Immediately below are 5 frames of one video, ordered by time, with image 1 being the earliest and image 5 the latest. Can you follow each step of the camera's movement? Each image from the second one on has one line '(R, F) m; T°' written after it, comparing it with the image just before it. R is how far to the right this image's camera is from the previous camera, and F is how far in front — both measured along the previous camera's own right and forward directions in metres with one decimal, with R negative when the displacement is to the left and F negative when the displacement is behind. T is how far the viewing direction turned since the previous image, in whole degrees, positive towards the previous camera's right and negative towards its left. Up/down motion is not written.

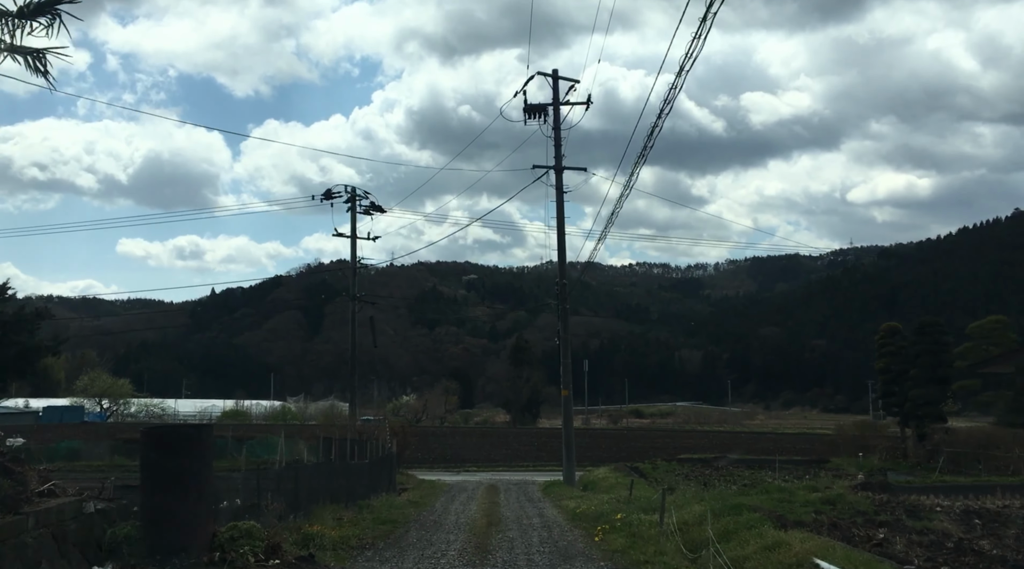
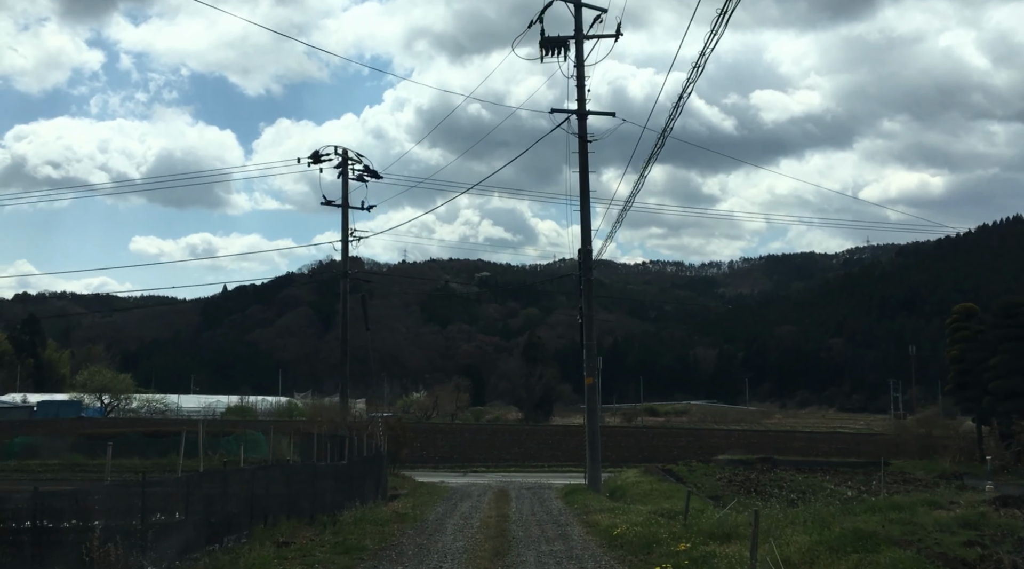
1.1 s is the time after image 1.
(0.0, +2.2) m; -1°
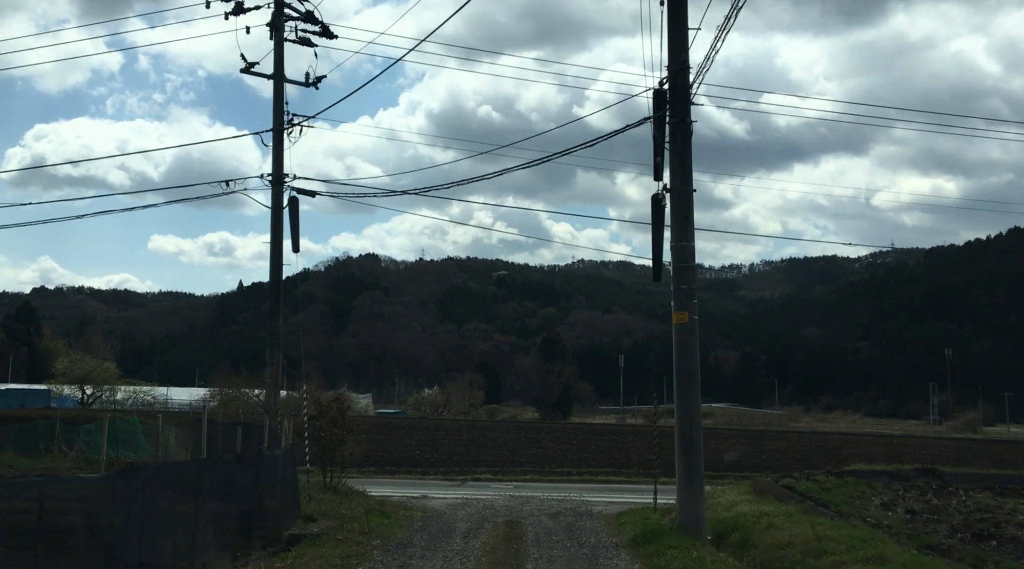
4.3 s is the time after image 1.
(-0.2, +5.5) m; -1°
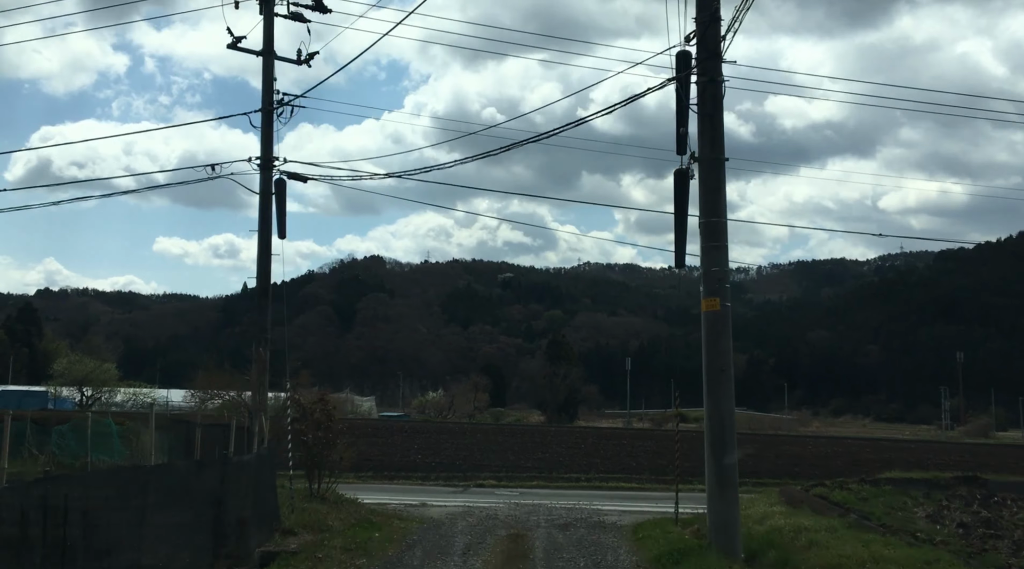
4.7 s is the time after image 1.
(0.0, +0.9) m; 0°
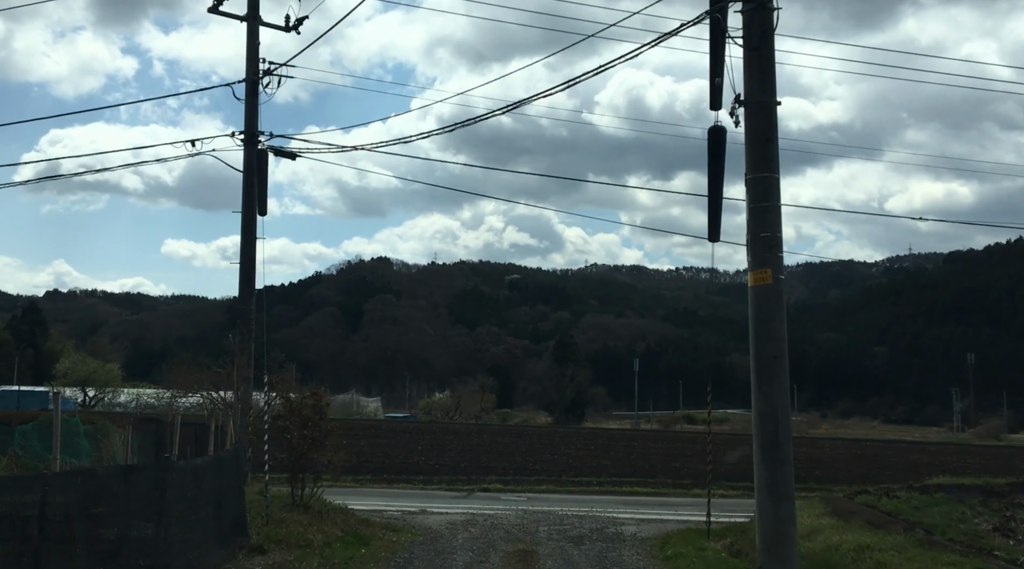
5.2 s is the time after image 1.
(-0.1, +0.7) m; 0°
